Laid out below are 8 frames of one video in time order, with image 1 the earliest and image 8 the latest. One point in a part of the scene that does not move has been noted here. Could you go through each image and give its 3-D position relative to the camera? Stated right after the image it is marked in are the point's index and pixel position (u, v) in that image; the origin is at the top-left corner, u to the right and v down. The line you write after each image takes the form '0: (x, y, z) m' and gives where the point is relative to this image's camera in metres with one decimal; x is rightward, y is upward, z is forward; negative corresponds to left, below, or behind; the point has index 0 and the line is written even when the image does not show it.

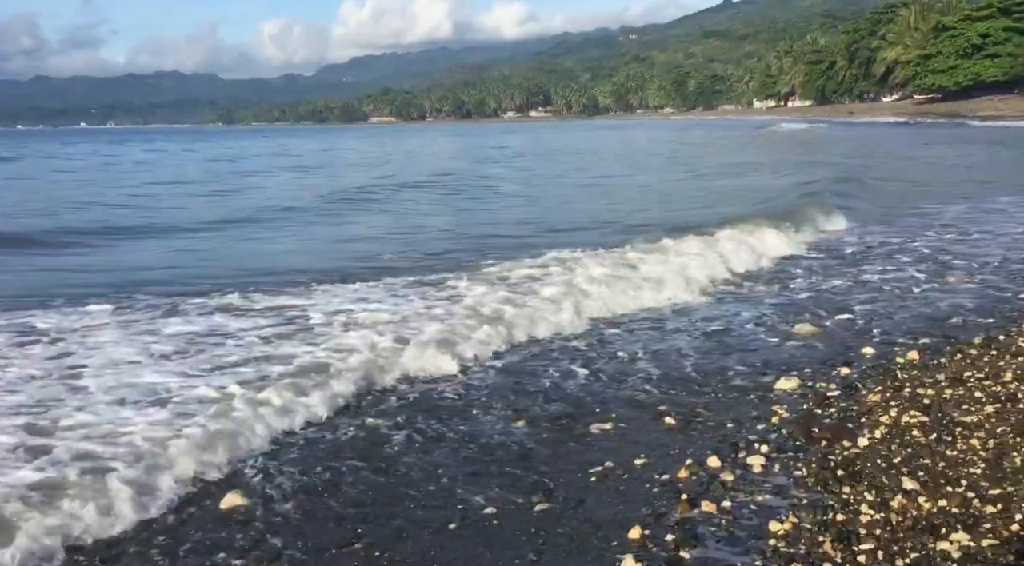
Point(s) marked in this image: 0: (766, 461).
0: (+1.4, -1.0, +5.1) m
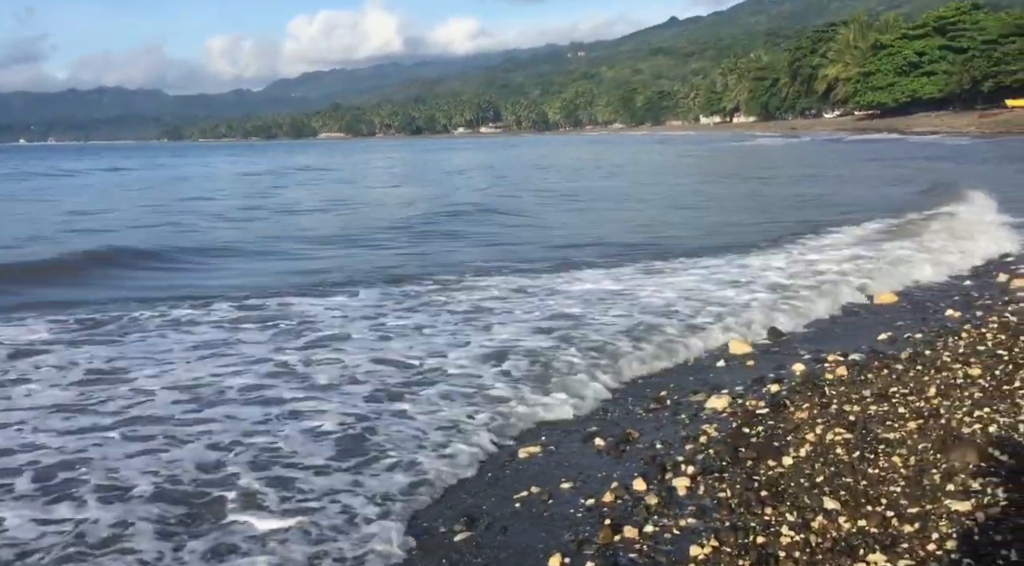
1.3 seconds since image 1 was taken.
0: (+1.0, -1.1, +5.0) m
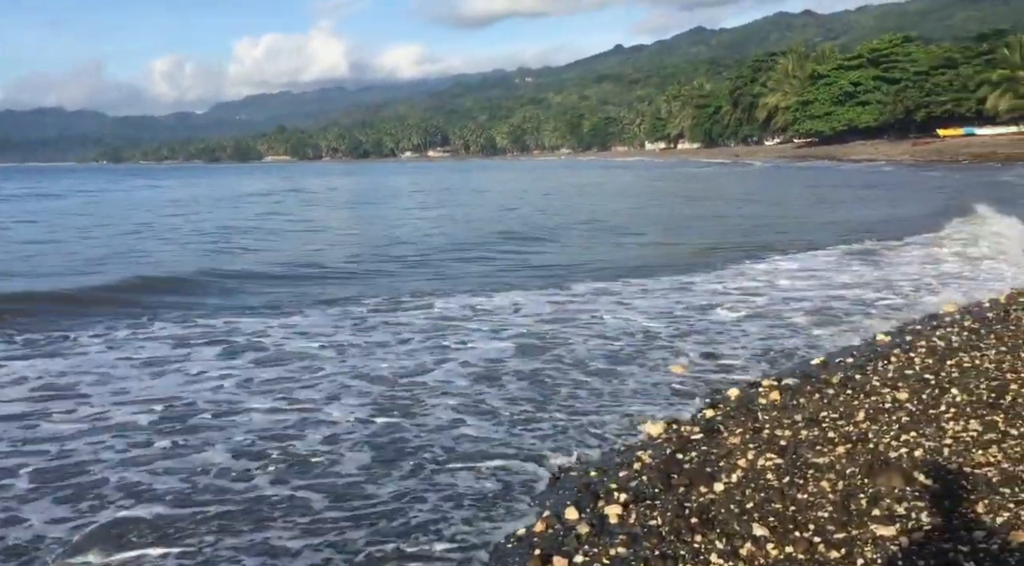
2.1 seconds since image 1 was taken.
0: (+0.6, -1.3, +5.0) m
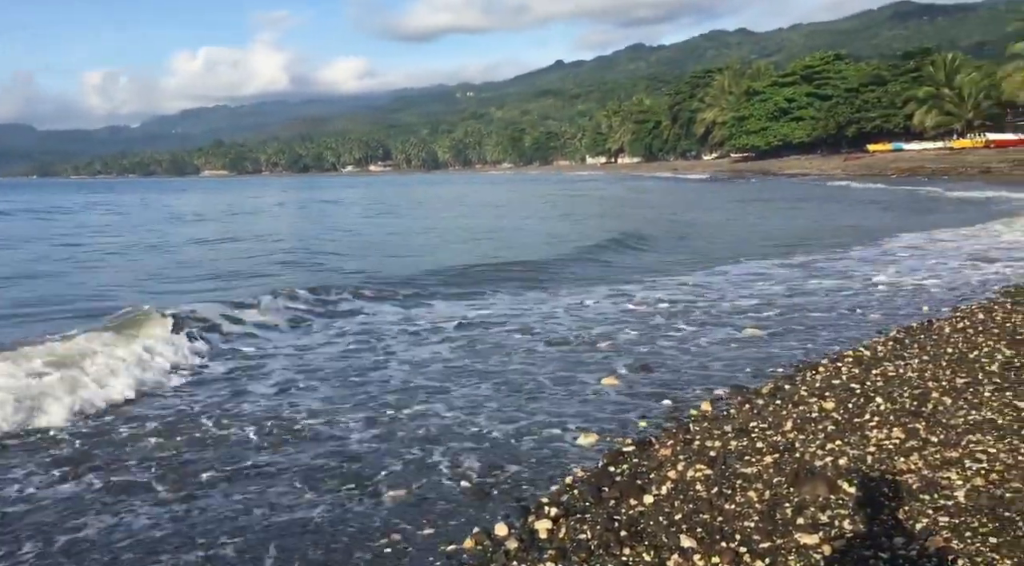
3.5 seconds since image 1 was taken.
0: (+0.3, -1.3, +5.0) m
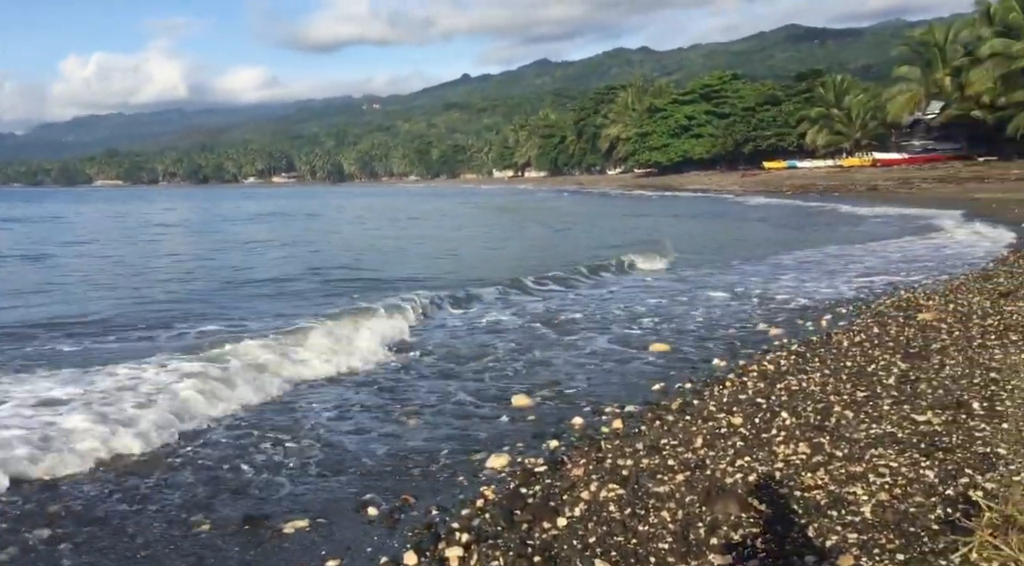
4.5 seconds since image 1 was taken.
0: (+0.7, -1.5, +4.8) m
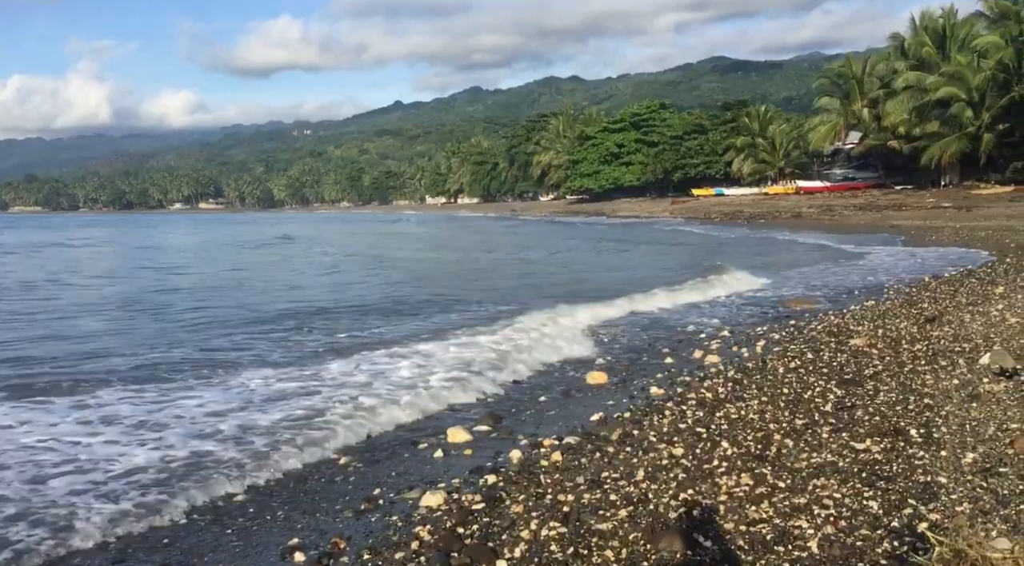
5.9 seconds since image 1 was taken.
0: (+0.7, -1.8, +2.9) m
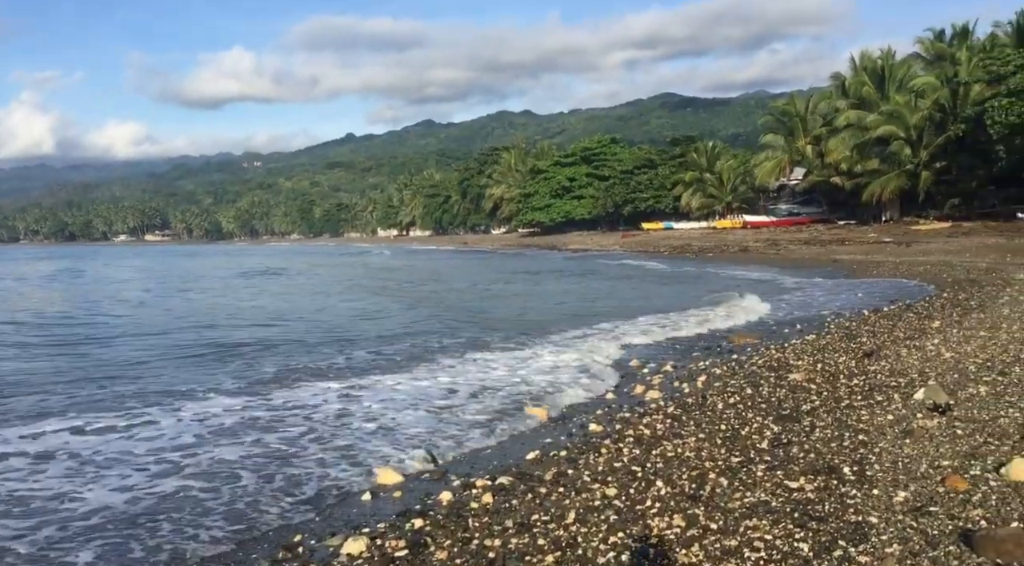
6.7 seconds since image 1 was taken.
0: (-1.0, -2.1, +1.3) m
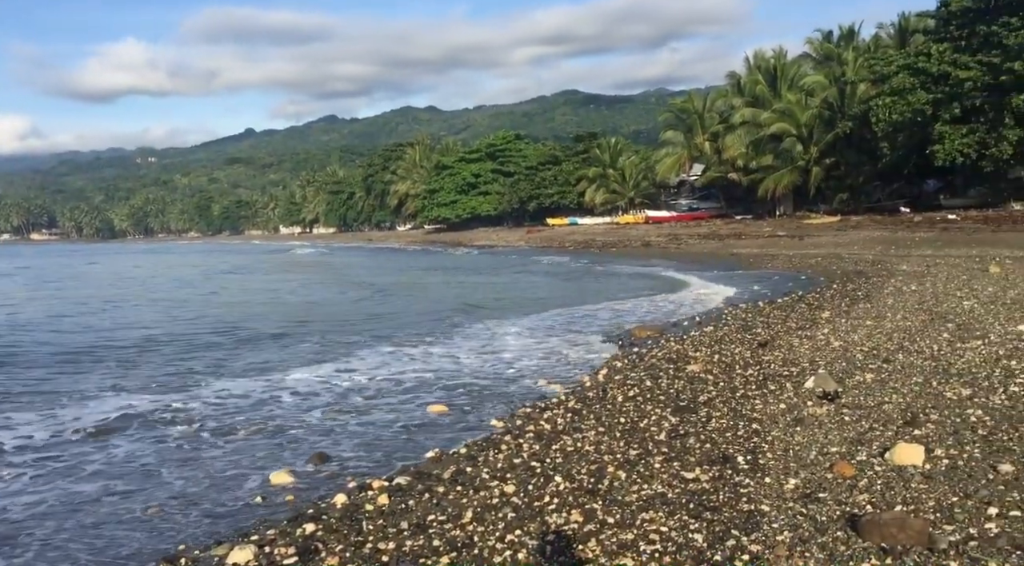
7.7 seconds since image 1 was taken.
0: (-1.8, -2.0, 0.0) m
